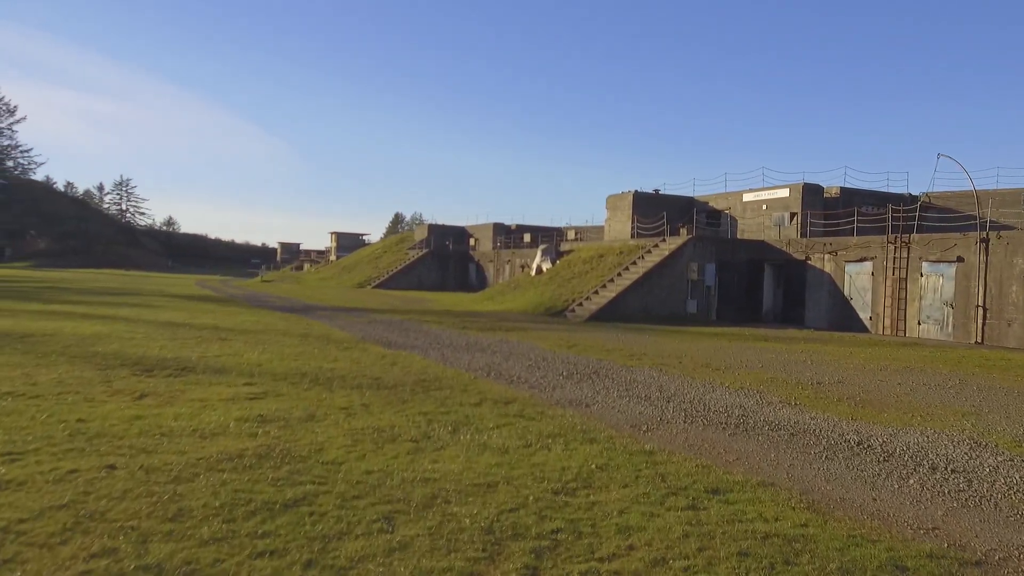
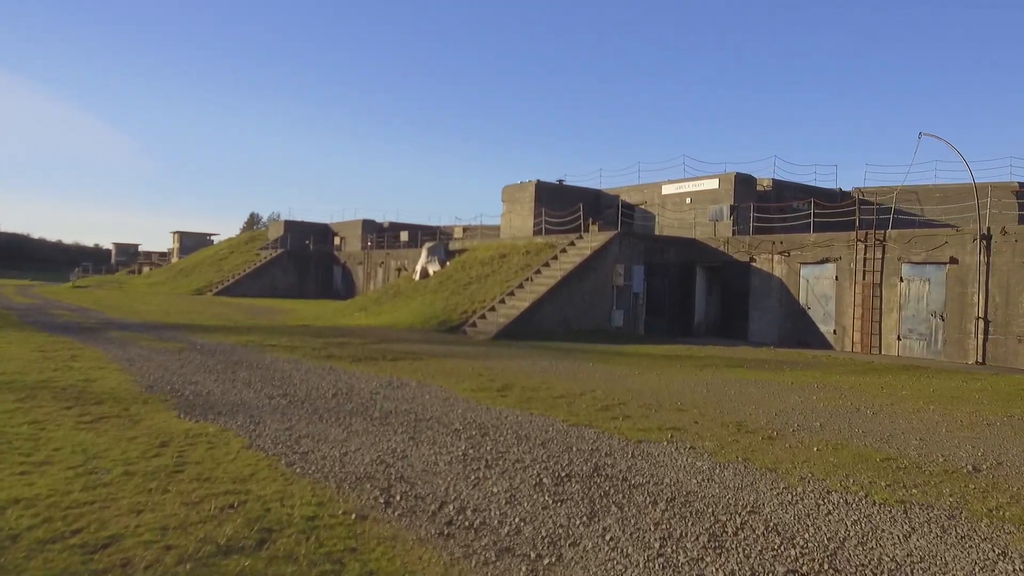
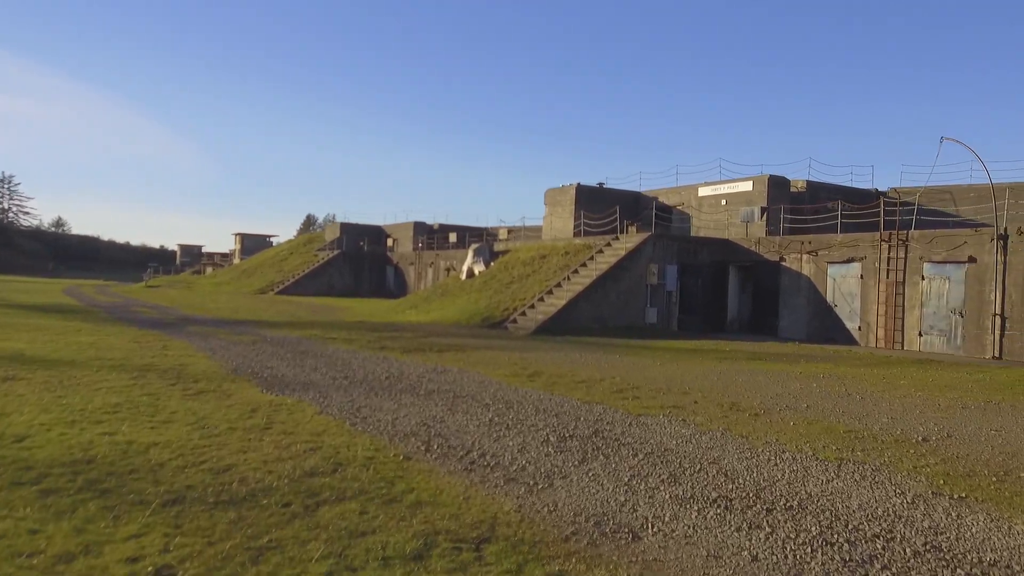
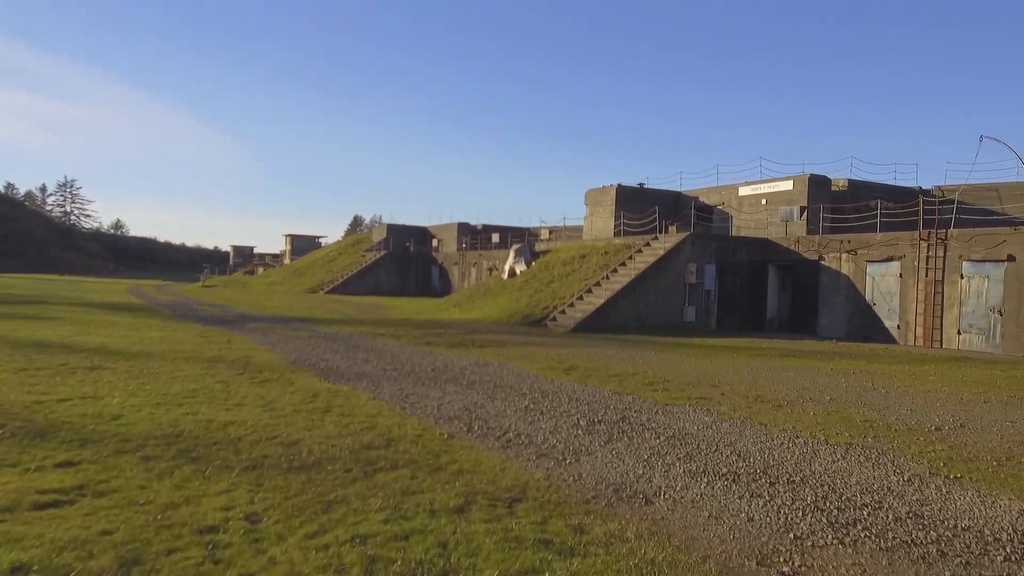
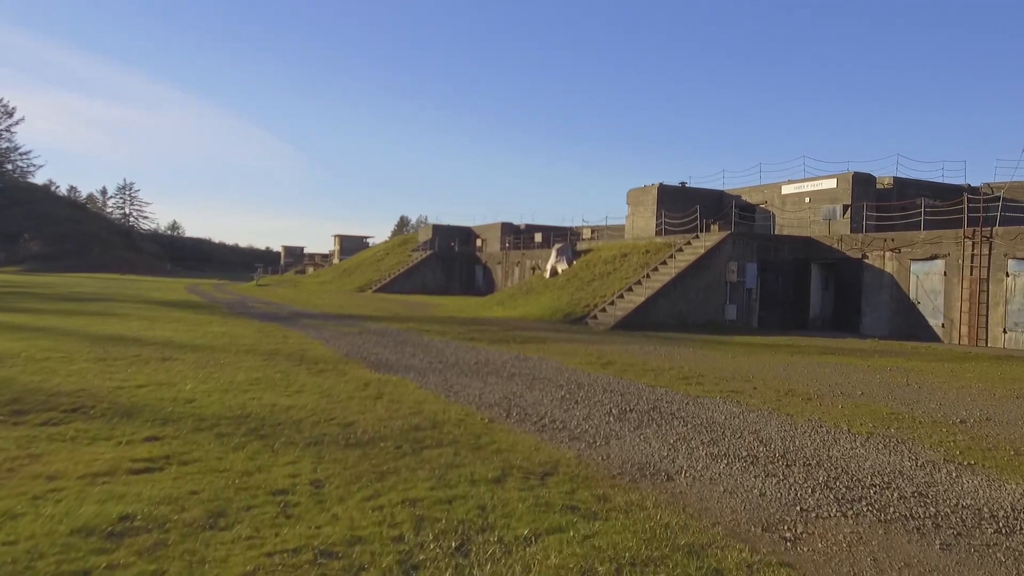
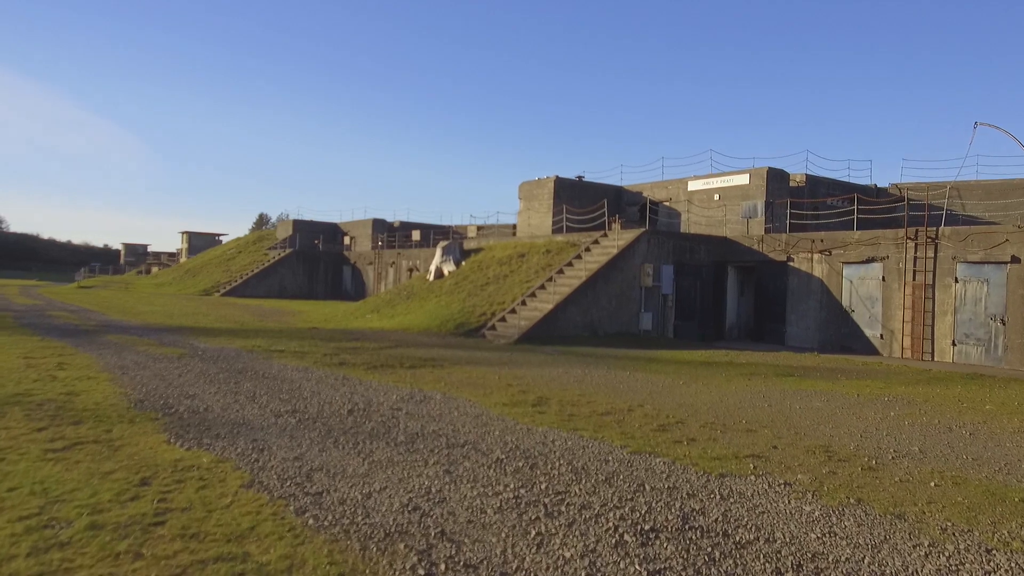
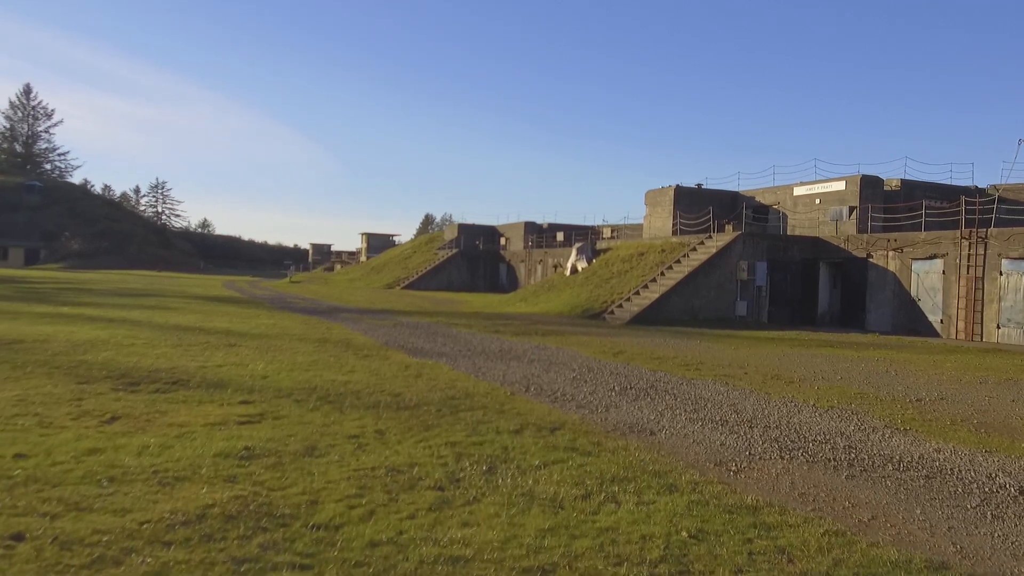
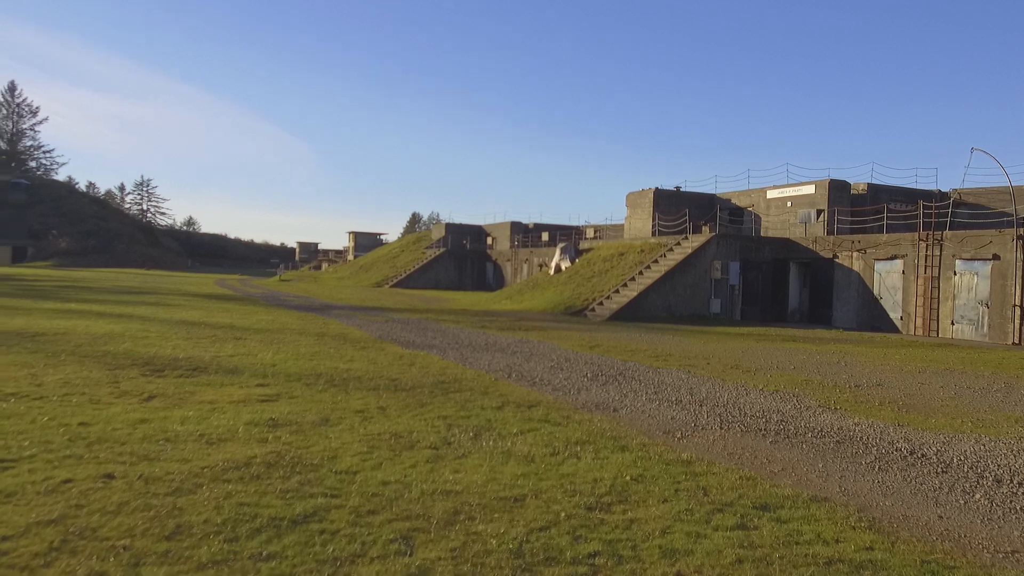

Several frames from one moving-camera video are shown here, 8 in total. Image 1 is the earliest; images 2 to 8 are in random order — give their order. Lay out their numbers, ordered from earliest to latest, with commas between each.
8, 7, 5, 4, 3, 2, 6
